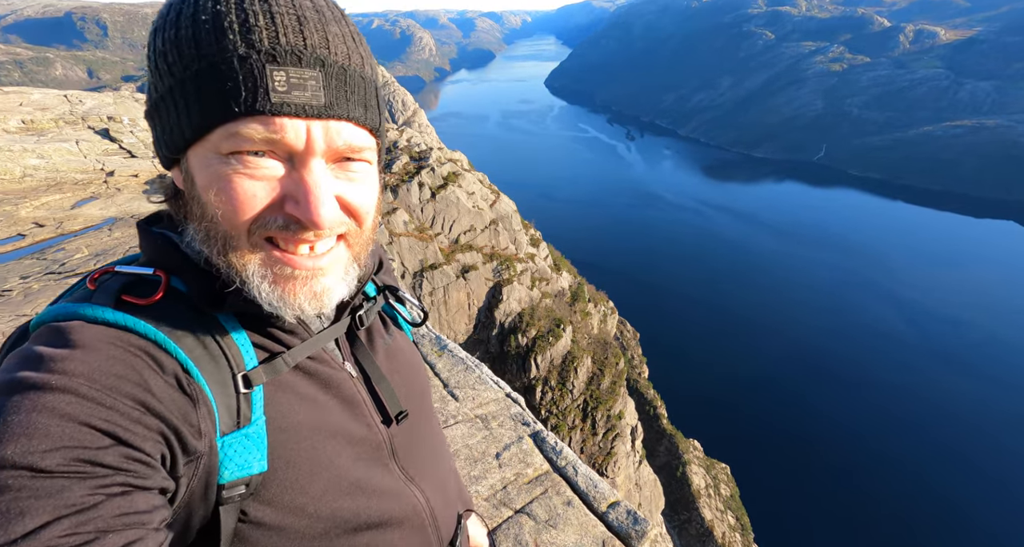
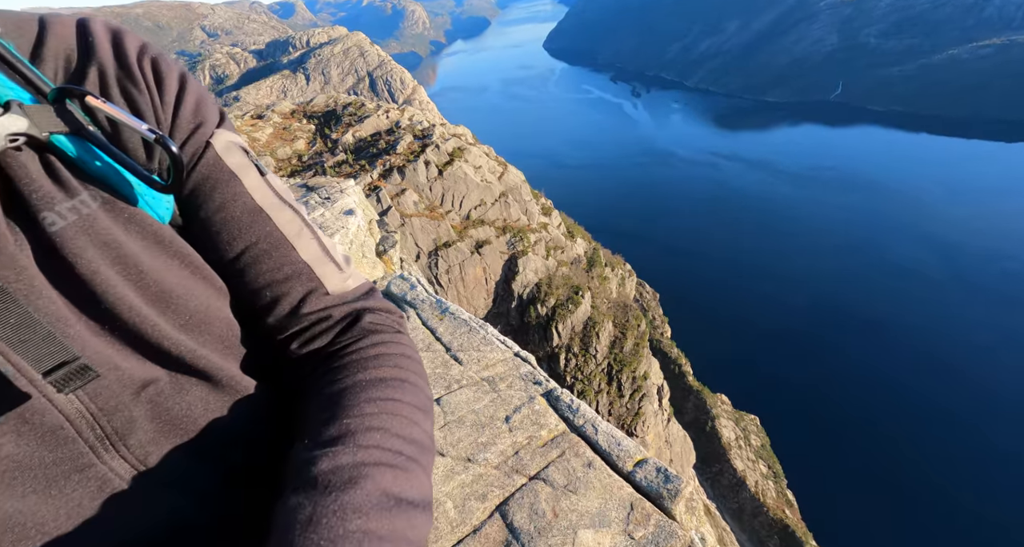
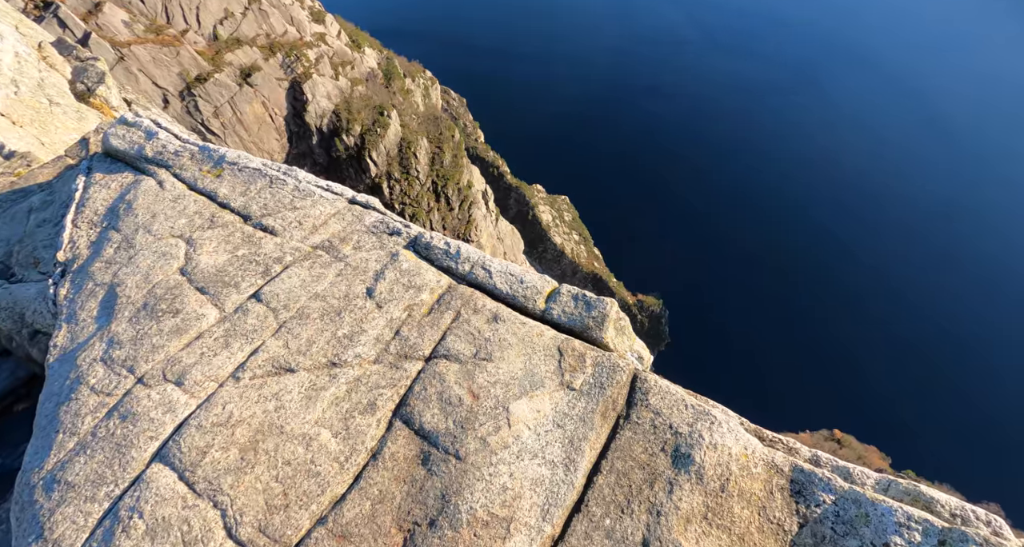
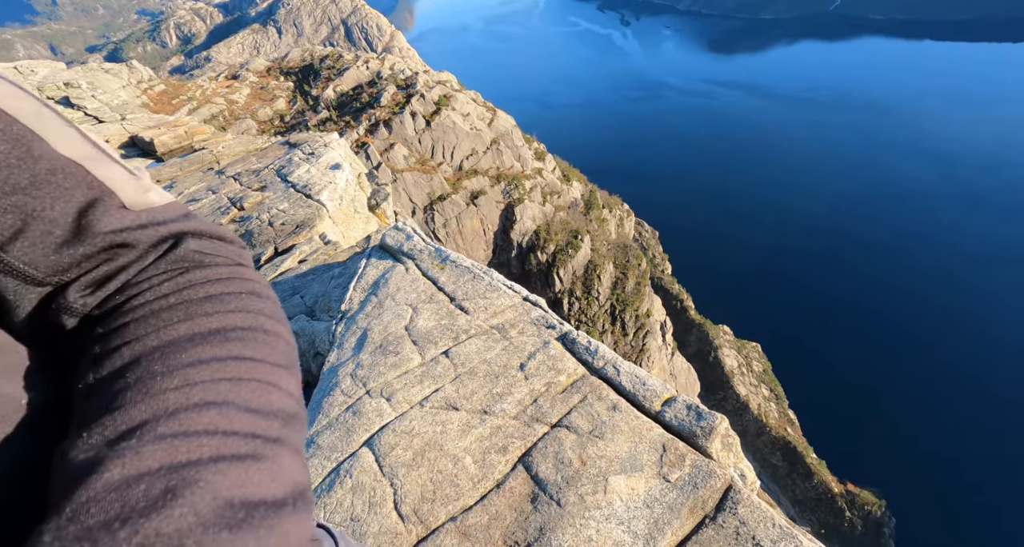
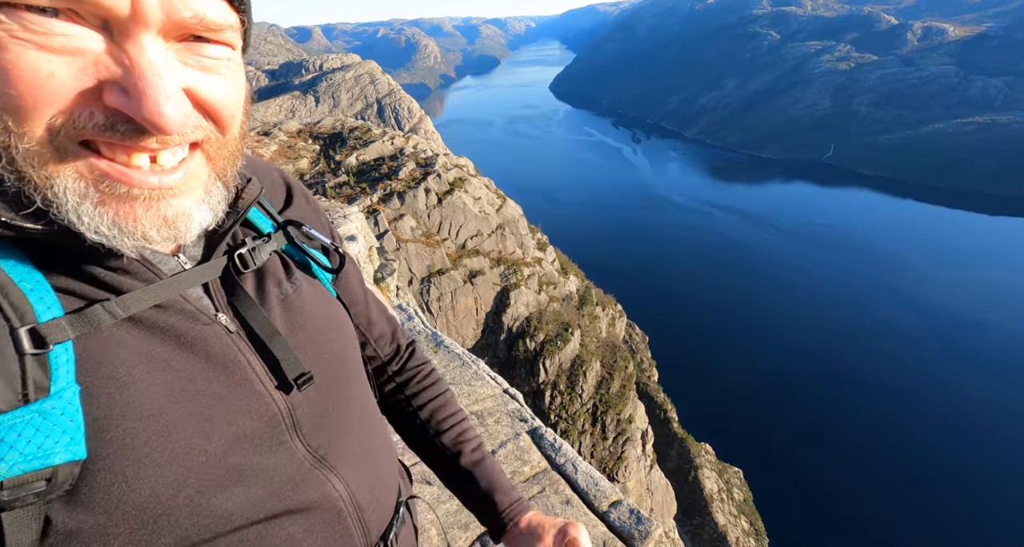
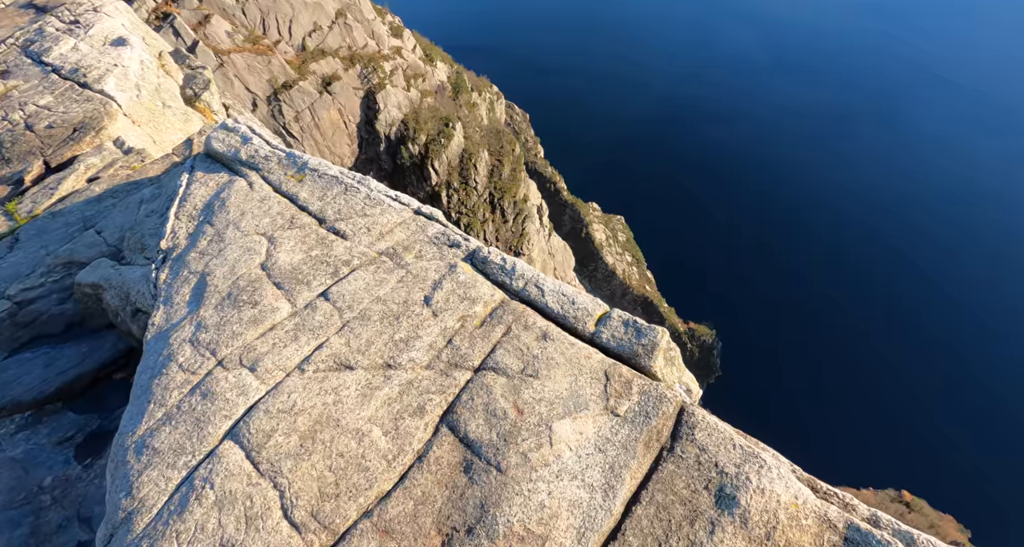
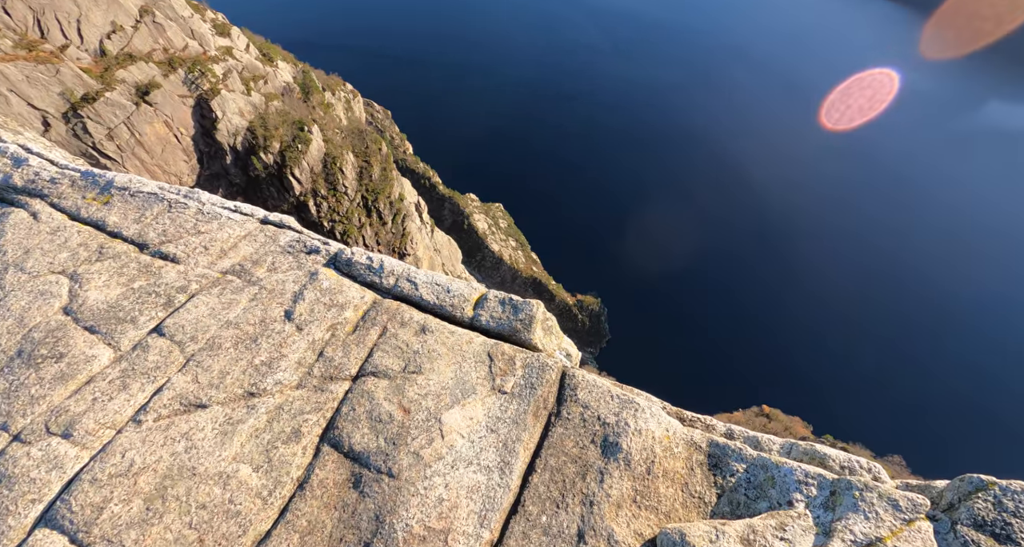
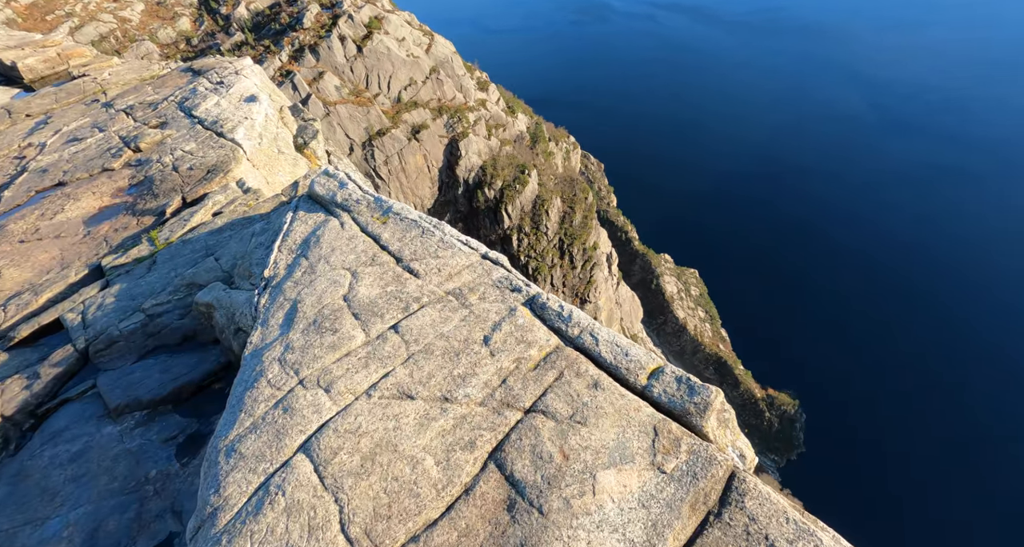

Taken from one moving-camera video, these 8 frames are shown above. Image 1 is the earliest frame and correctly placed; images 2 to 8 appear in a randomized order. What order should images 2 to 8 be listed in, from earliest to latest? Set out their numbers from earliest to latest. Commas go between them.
5, 2, 4, 8, 6, 3, 7
